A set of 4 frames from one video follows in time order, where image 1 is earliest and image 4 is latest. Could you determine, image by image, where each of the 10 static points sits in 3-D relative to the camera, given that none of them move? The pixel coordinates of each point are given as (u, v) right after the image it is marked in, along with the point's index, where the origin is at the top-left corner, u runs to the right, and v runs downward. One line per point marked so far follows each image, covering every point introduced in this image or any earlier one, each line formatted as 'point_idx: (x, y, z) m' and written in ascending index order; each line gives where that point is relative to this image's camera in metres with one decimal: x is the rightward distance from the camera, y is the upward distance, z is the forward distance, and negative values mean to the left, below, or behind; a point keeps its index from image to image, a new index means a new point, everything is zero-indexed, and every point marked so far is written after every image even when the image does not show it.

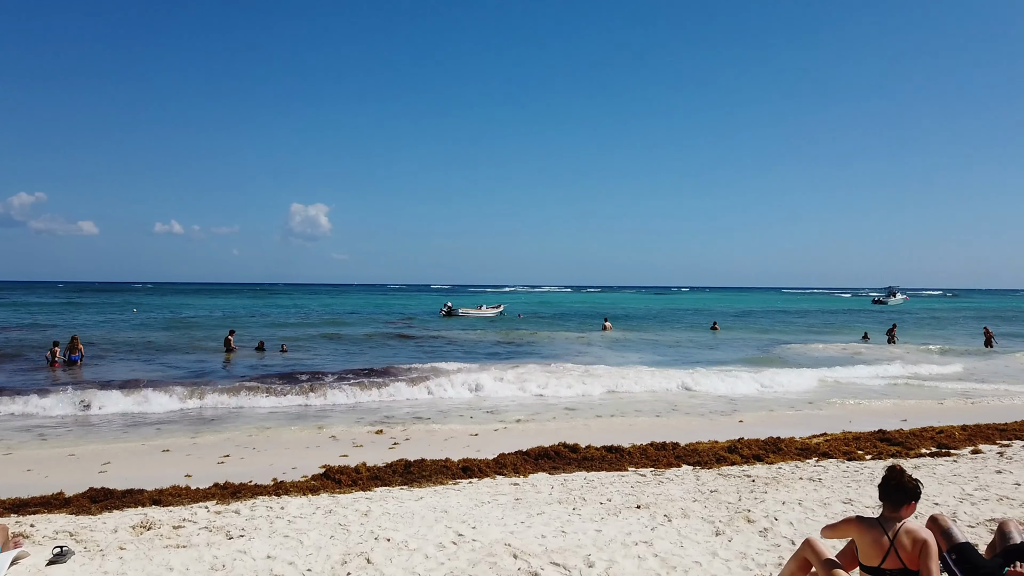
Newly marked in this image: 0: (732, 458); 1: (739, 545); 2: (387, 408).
0: (+3.8, -2.9, +9.9) m
1: (+2.3, -2.6, +5.7) m
2: (-3.5, -3.3, +15.6) m
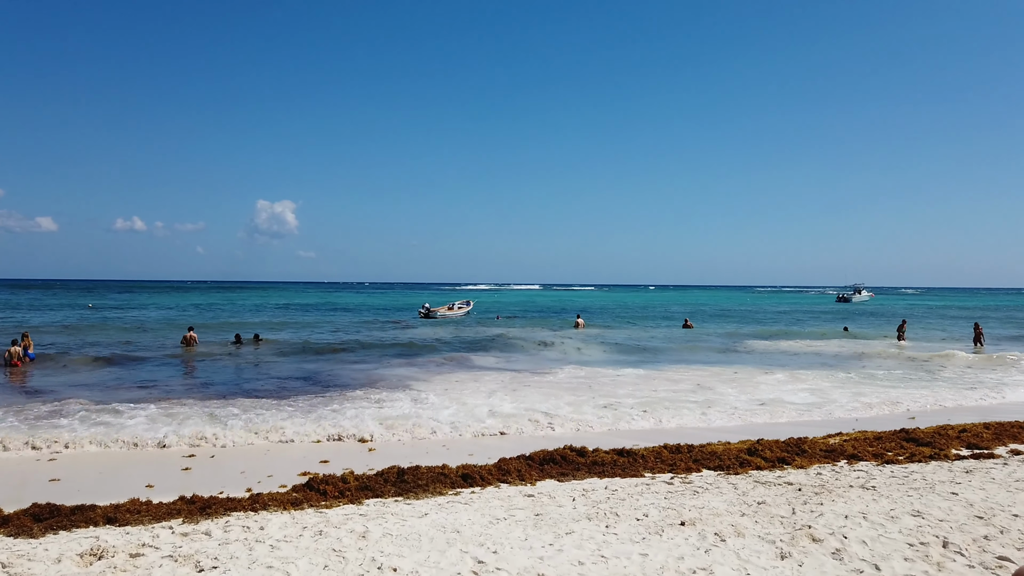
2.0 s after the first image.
0: (+3.9, -2.8, +9.1) m
1: (+2.5, -2.4, +4.8) m
2: (-3.6, -3.1, +14.4) m
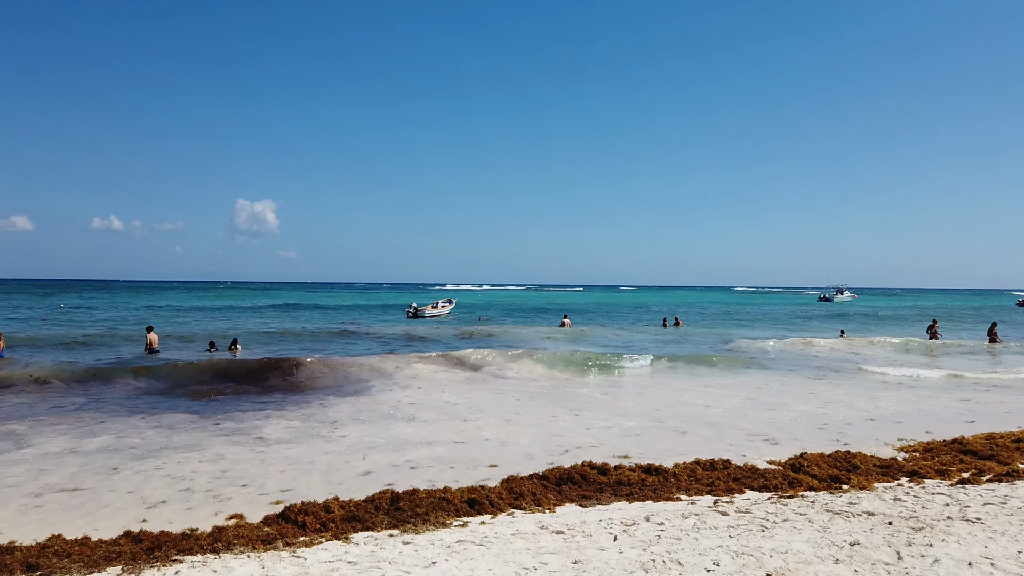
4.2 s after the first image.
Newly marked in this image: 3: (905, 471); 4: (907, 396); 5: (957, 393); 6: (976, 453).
0: (+4.1, -2.7, +7.9) m
1: (+2.9, -2.3, +3.6) m
2: (-3.6, -3.0, +13.0) m
3: (+5.7, -2.7, +8.3) m
4: (+10.9, -3.0, +15.9) m
5: (+12.4, -3.0, +16.0) m
6: (+7.4, -2.6, +9.2) m
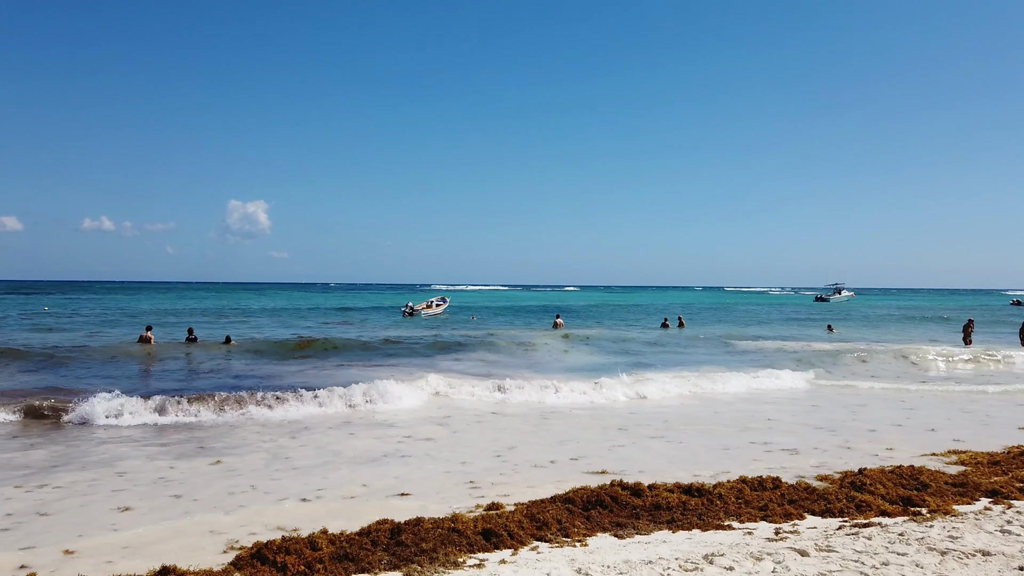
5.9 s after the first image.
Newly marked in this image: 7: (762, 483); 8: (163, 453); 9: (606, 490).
0: (+4.3, -2.5, +6.8) m
1: (+3.2, -2.2, +2.4) m
2: (-3.4, -2.9, +11.8) m
3: (+6.0, -2.5, +7.2) m
4: (+11.1, -2.9, +14.9) m
5: (+12.6, -2.9, +15.0) m
6: (+7.7, -2.5, +8.1) m
7: (+3.3, -2.6, +7.6) m
8: (-6.1, -2.9, +10.0) m
9: (+1.2, -2.6, +7.4) m
